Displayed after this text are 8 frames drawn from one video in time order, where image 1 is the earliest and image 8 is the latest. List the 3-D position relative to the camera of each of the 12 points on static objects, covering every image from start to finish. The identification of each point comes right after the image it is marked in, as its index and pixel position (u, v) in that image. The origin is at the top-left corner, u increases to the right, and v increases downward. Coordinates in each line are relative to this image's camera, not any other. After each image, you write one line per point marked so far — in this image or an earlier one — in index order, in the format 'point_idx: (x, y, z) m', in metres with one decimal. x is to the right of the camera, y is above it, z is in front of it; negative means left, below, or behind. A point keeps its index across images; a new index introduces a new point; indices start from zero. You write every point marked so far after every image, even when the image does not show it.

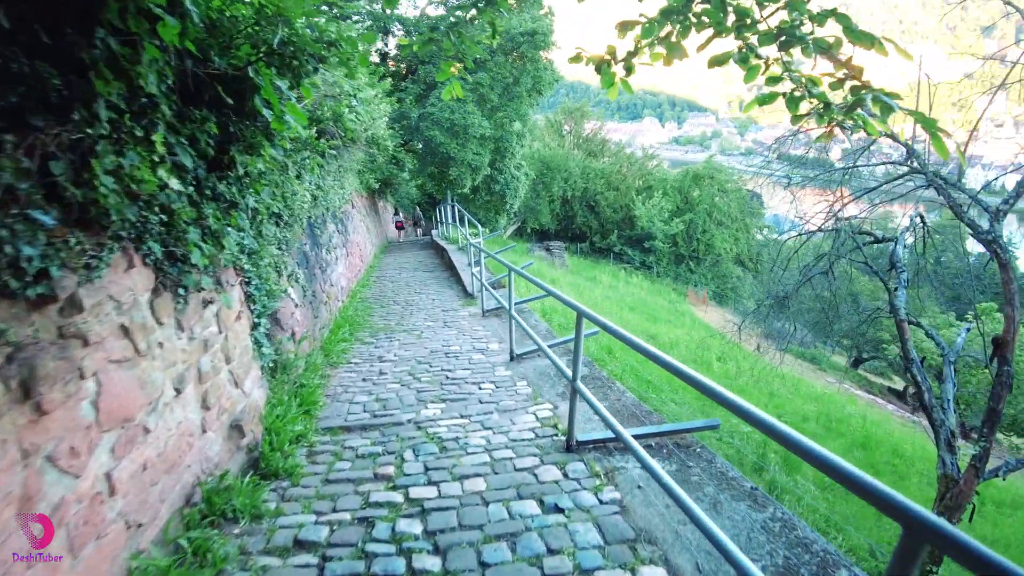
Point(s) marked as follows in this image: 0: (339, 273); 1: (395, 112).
0: (-1.5, +0.1, +6.3) m
1: (-2.2, +3.3, +13.4) m
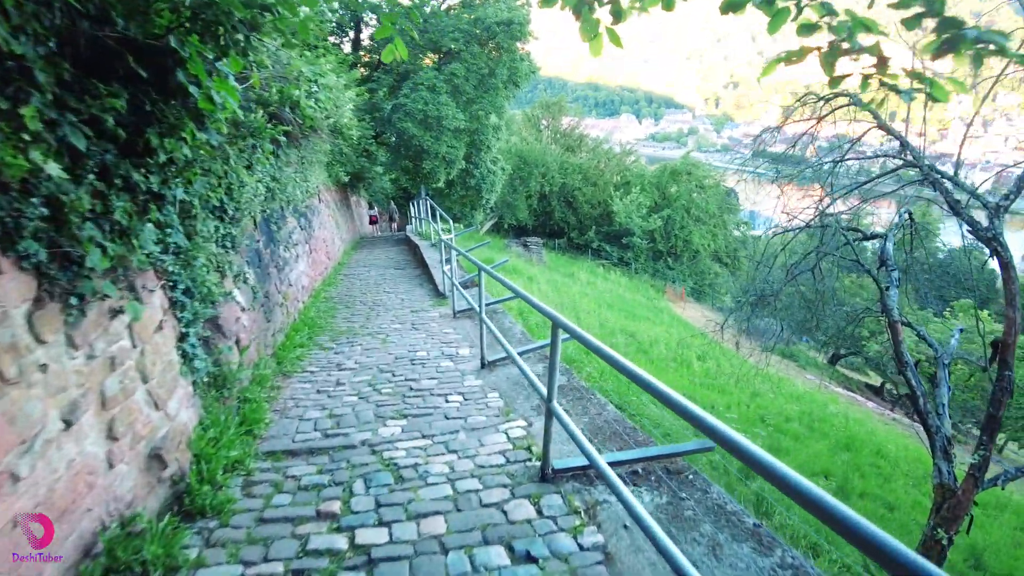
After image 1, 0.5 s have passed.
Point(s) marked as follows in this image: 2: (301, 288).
0: (-1.7, +0.1, +5.9) m
1: (-2.6, +3.3, +12.9) m
2: (-1.7, 0.0, +5.7) m
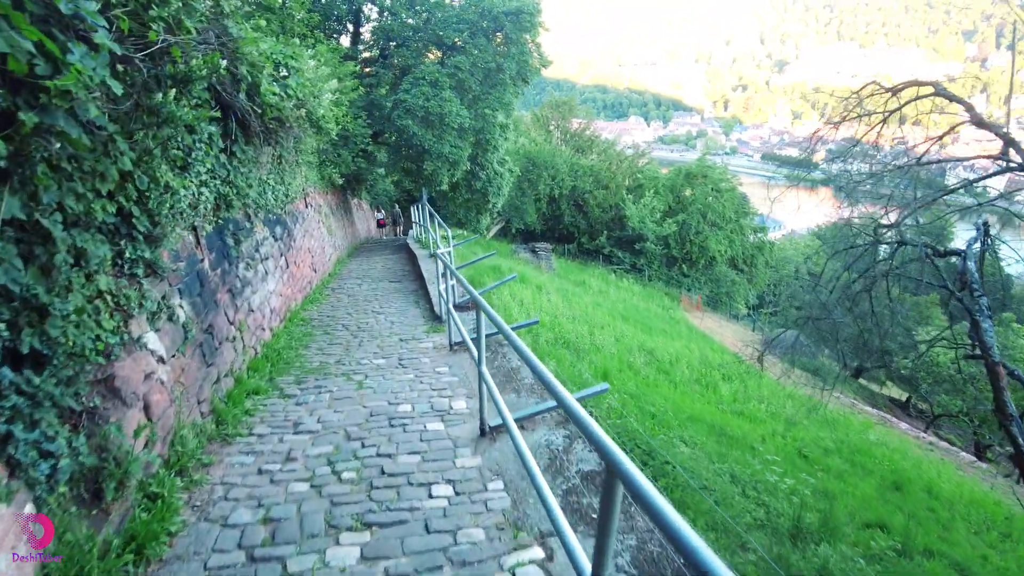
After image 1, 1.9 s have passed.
0: (-1.7, 0.0, +5.0) m
1: (-2.4, +3.1, +12.0) m
2: (-1.6, -0.2, +4.8) m
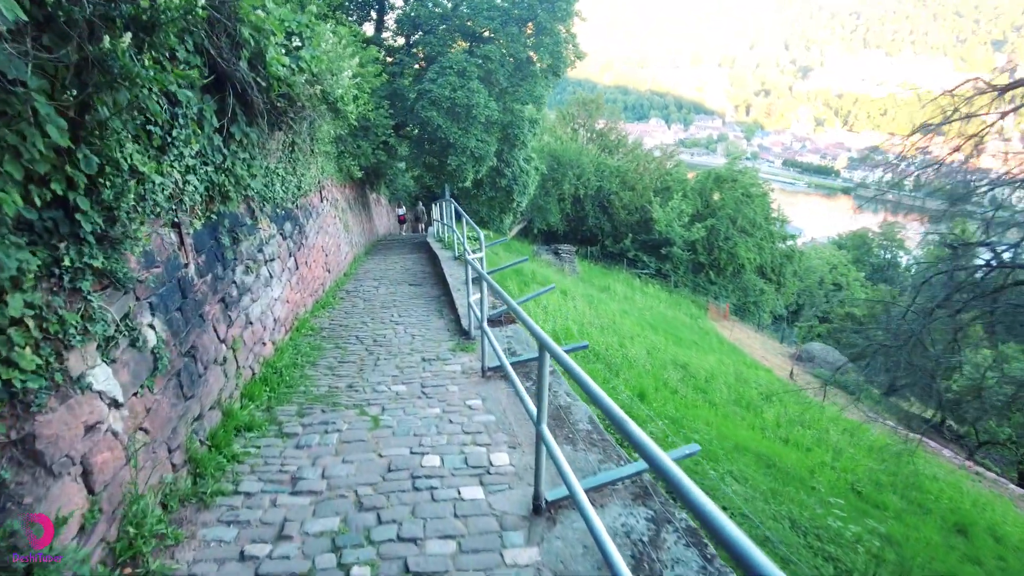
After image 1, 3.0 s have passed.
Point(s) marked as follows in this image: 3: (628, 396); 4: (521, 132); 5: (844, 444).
0: (-1.4, -0.1, +4.3) m
1: (-2.0, +3.1, +11.3) m
2: (-1.4, -0.2, +4.1) m
3: (+1.1, -1.0, +6.7) m
4: (+0.2, +2.7, +12.3) m
5: (+4.2, -2.0, +9.3) m
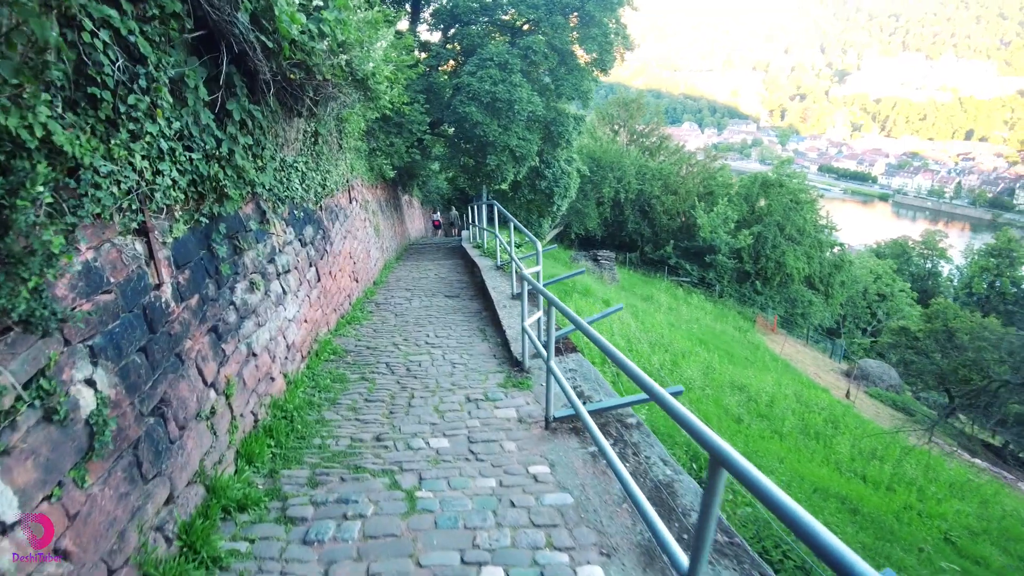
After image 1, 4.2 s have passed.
0: (-1.1, -0.2, +3.5) m
1: (-1.3, +3.0, +10.6) m
2: (-1.1, -0.3, +3.4) m
3: (+1.5, -1.2, +5.8) m
4: (+0.9, +2.5, +11.5) m
5: (+4.7, -2.2, +8.3) m
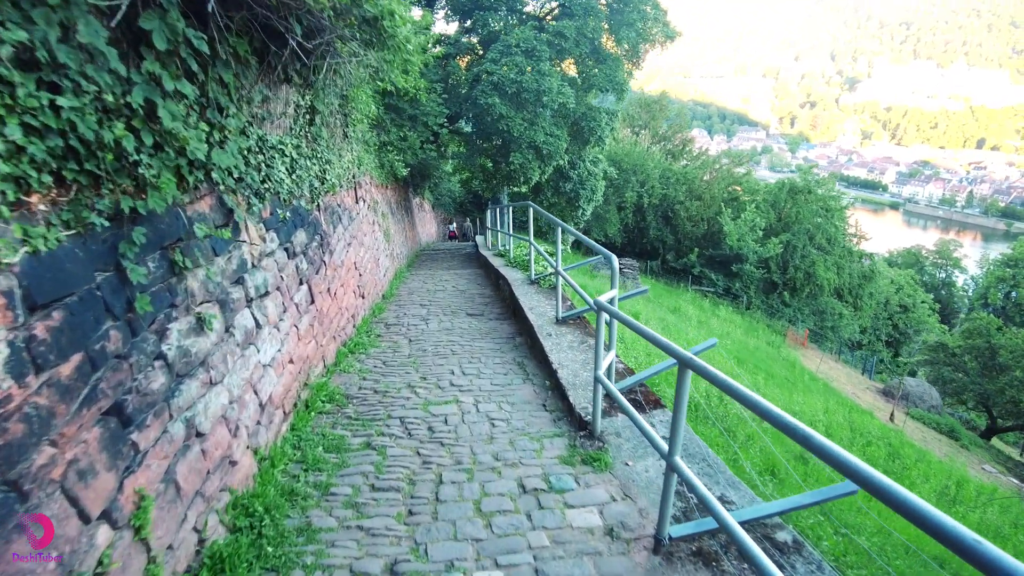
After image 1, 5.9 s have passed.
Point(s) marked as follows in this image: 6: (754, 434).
0: (-0.8, -0.3, +2.5) m
1: (-1.0, +2.8, +9.6) m
2: (-0.8, -0.4, +2.3) m
3: (+1.7, -1.3, +4.8) m
4: (+1.2, +2.3, +10.4) m
5: (+5.0, -2.4, +7.2) m
6: (+1.7, -1.2, +4.9) m
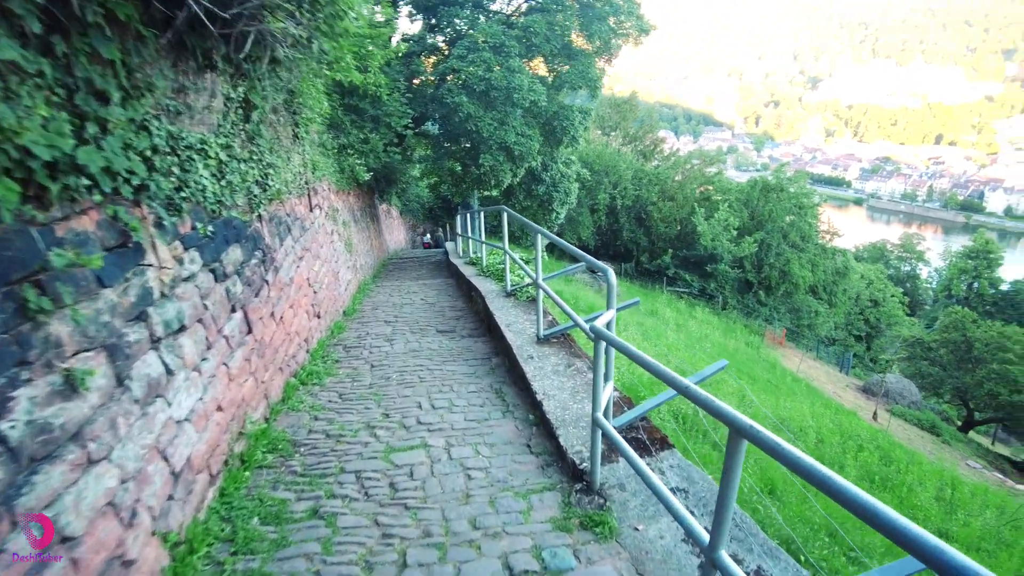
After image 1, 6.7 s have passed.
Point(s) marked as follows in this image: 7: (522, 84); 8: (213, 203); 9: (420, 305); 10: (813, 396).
0: (-0.9, -0.4, +2.0) m
1: (-1.4, +2.7, +9.1) m
2: (-0.9, -0.5, +1.8) m
3: (+1.6, -1.3, +4.4) m
4: (+0.8, +2.2, +10.0) m
5: (+4.8, -2.4, +6.9) m
6: (+1.6, -1.3, +4.5) m
7: (+0.1, +2.4, +8.4) m
8: (-1.0, +0.3, +2.5) m
9: (-0.8, -0.2, +6.0) m
10: (+4.8, -1.7, +11.4) m
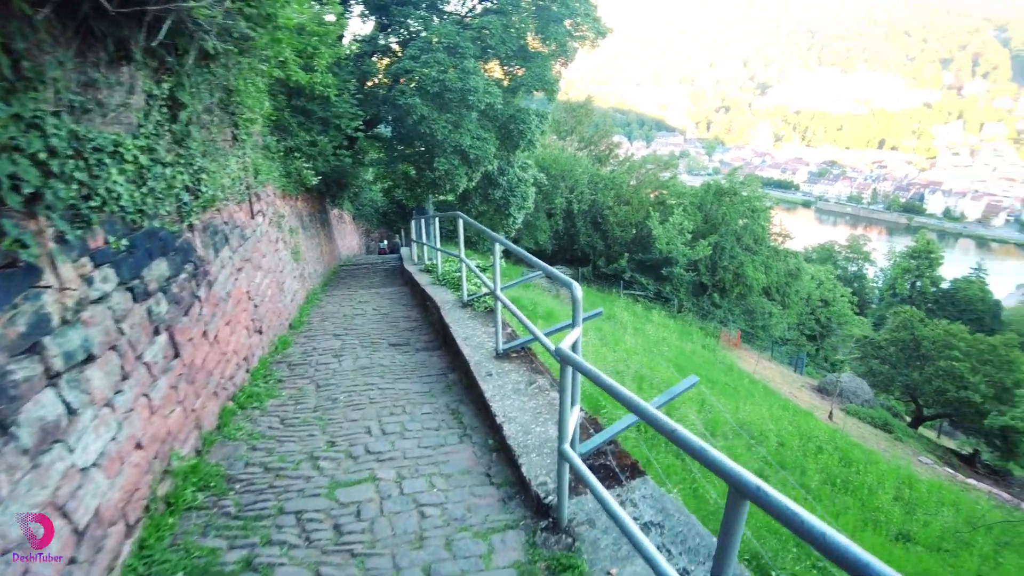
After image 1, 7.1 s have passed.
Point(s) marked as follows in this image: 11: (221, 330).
0: (-1.0, -0.4, +1.7) m
1: (-1.9, +2.6, +8.8) m
2: (-1.0, -0.6, +1.5) m
3: (+1.4, -1.4, +4.2) m
4: (+0.2, +2.2, +9.9) m
5: (+4.4, -2.4, +6.9) m
6: (+1.3, -1.3, +4.3) m
7: (-0.4, +2.3, +8.2) m
8: (-1.2, +0.2, +2.2) m
9: (-1.1, -0.2, +5.7) m
10: (+4.2, -1.8, +11.5) m
11: (-1.3, -0.2, +3.2) m
